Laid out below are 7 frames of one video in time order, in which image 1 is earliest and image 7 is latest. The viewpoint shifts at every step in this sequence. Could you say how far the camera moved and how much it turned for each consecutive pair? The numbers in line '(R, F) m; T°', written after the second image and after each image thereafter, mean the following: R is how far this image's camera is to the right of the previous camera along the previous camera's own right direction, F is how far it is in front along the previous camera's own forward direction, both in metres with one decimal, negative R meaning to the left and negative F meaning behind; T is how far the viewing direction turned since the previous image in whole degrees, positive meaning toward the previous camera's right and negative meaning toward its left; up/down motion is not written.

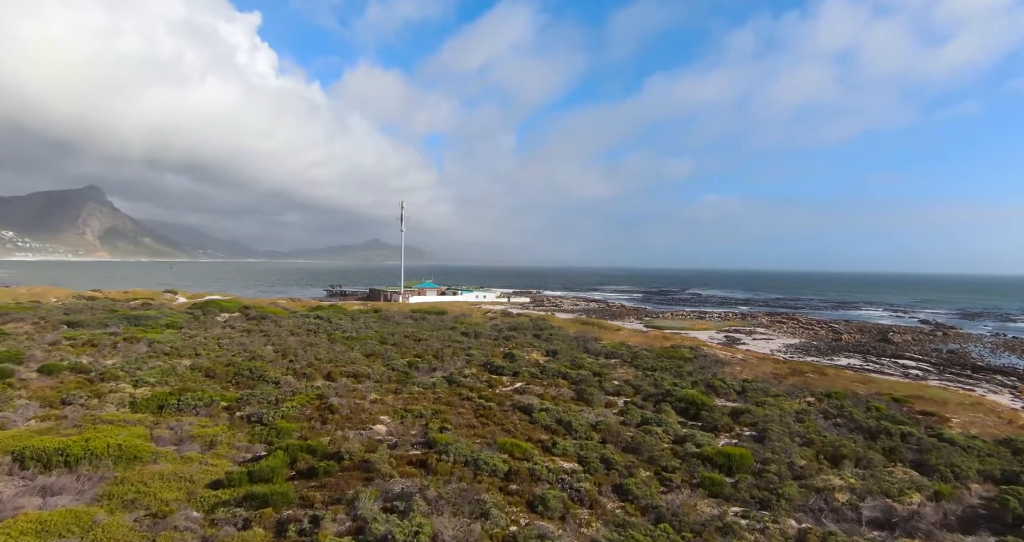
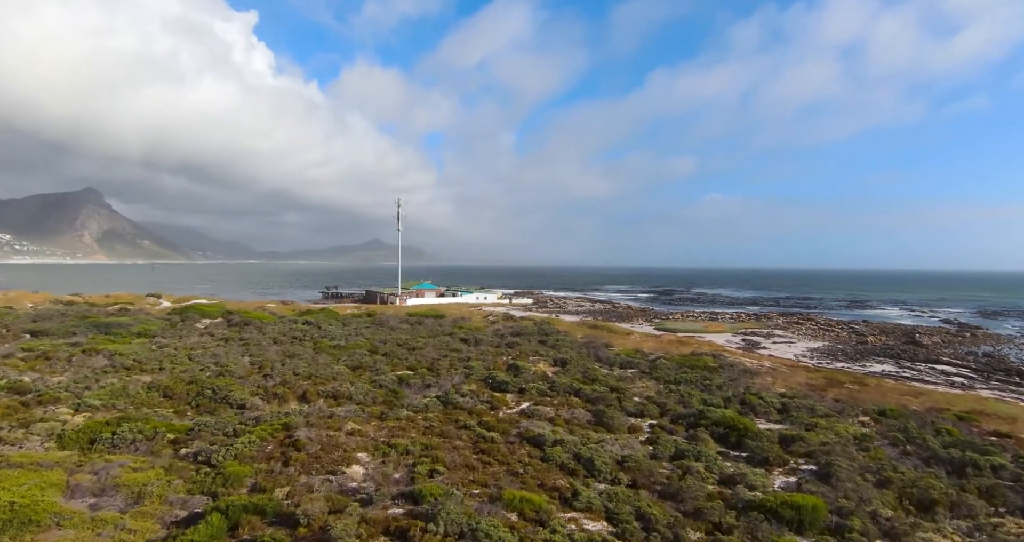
(-0.1, +3.4) m; 0°
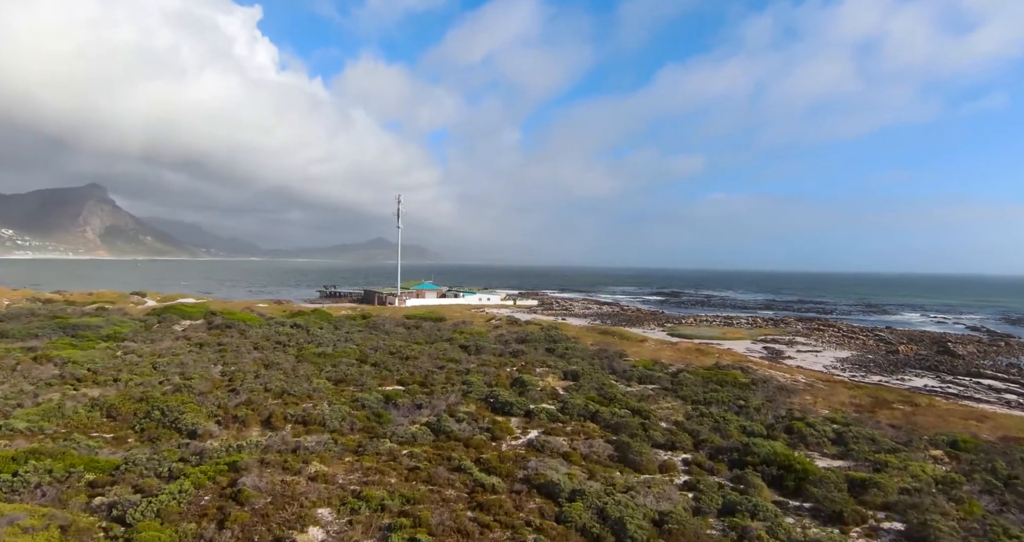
(-0.1, +3.4) m; 0°
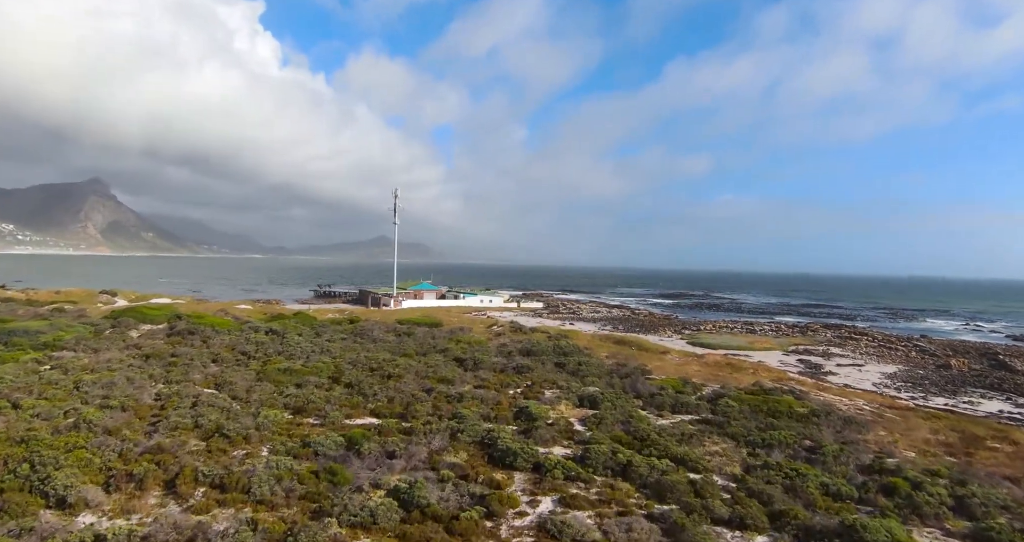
(0.0, +4.9) m; 0°
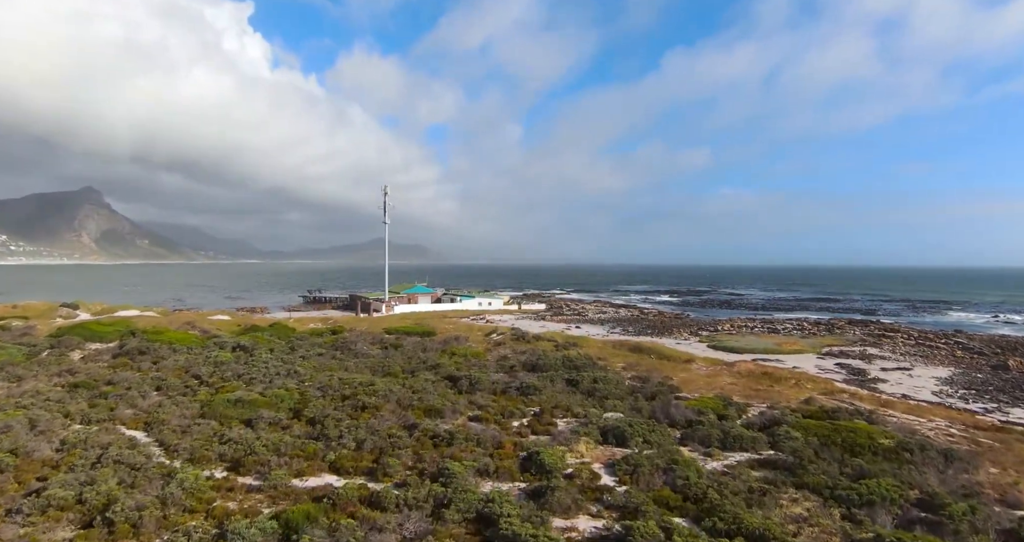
(-0.1, +4.6) m; 0°
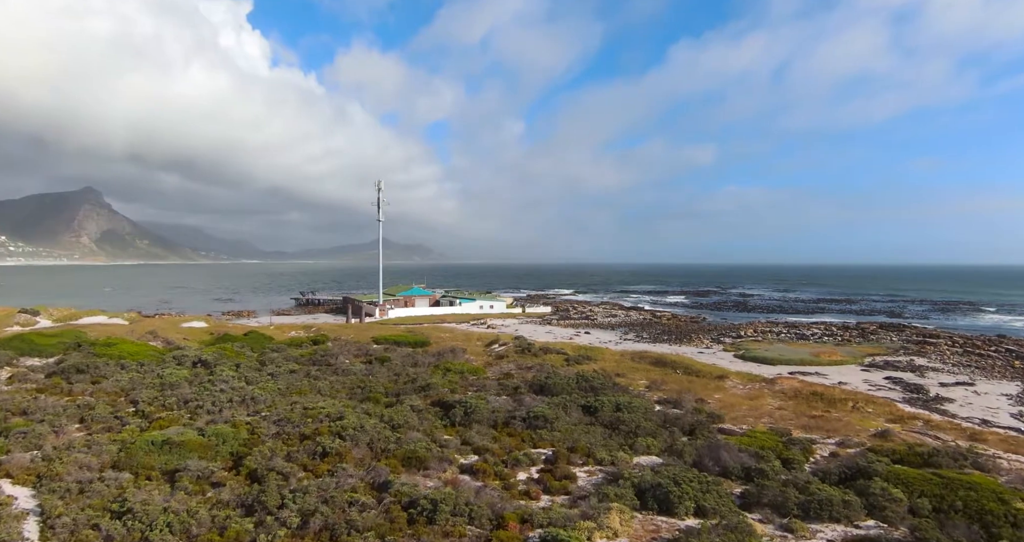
(-0.1, +4.4) m; 0°
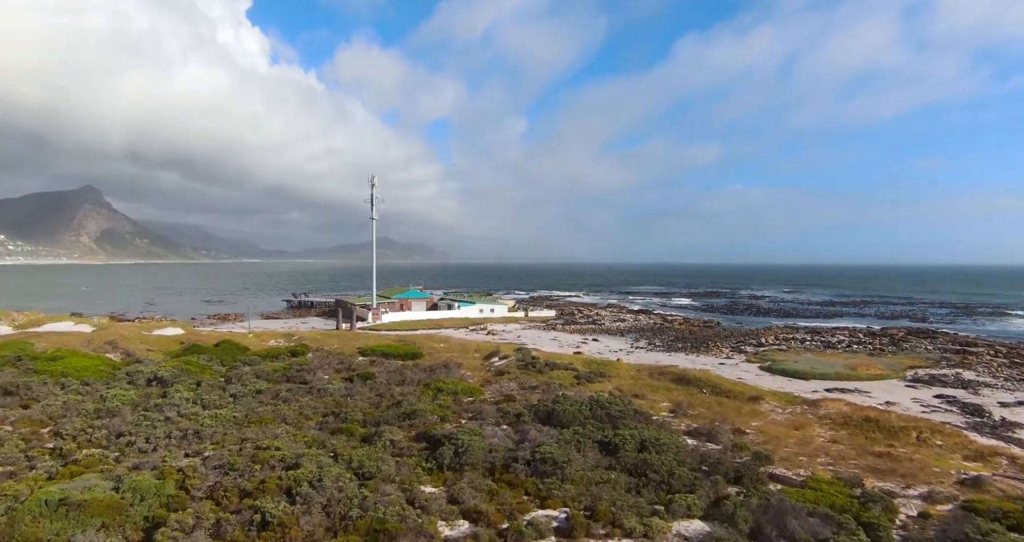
(0.0, +3.6) m; 0°
